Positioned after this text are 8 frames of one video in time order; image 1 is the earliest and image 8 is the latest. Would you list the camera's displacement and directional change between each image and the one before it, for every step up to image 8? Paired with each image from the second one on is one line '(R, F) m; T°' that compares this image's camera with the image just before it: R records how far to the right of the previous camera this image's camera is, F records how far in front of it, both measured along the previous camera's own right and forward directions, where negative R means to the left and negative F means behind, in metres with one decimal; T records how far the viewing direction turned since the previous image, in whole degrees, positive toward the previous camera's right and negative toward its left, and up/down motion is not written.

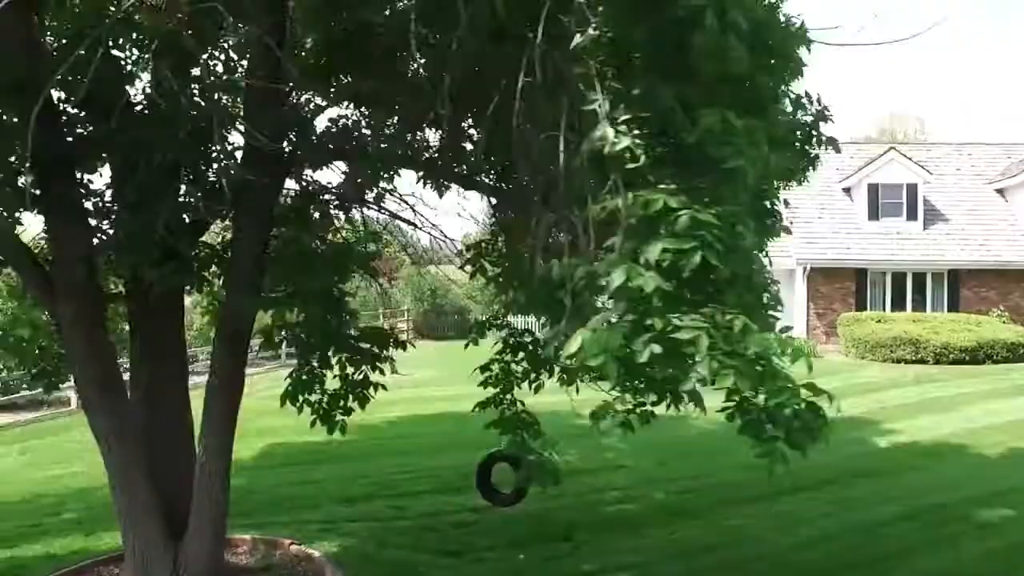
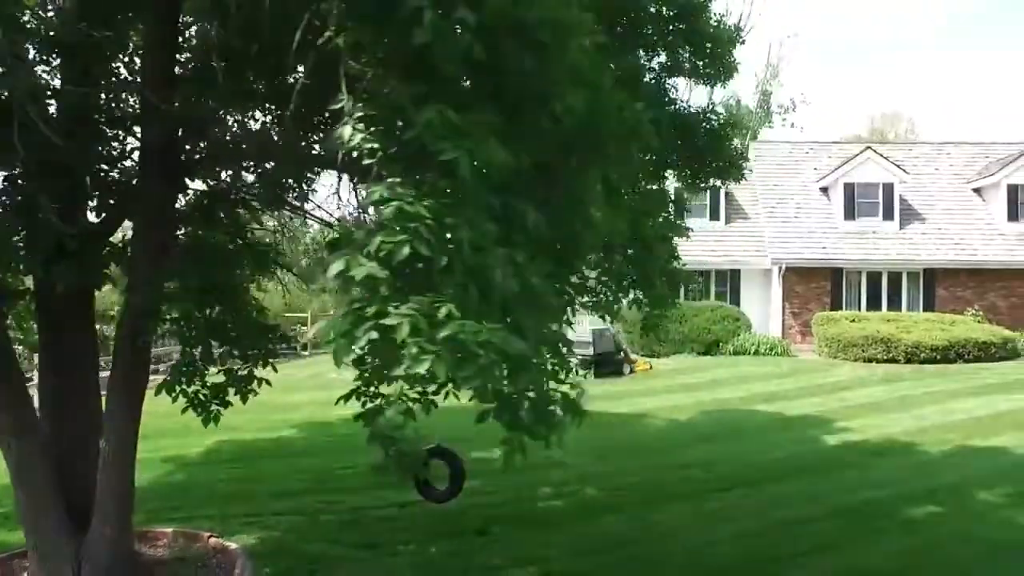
(+0.8, -0.1) m; 0°
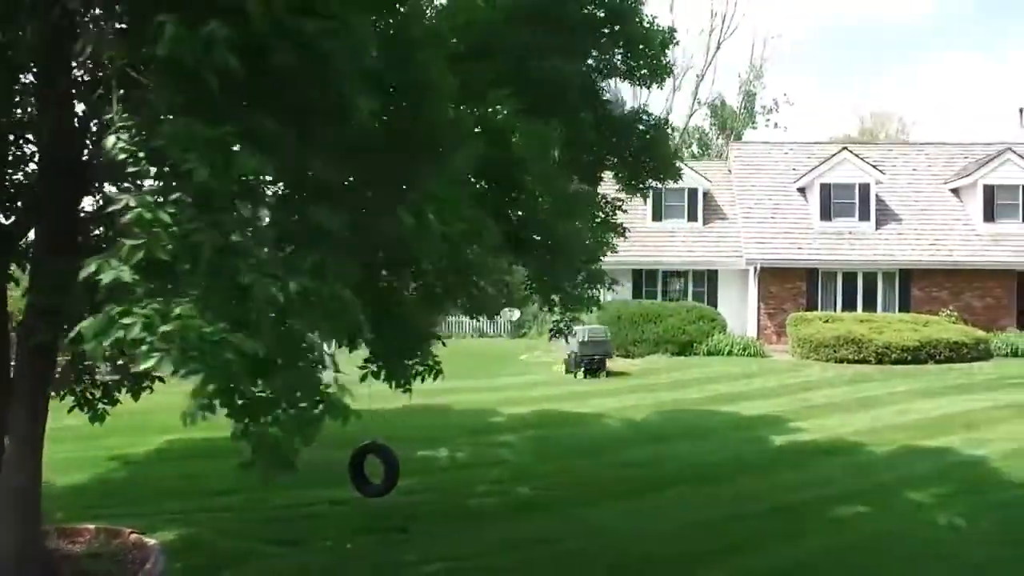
(+0.8, -0.1) m; 0°
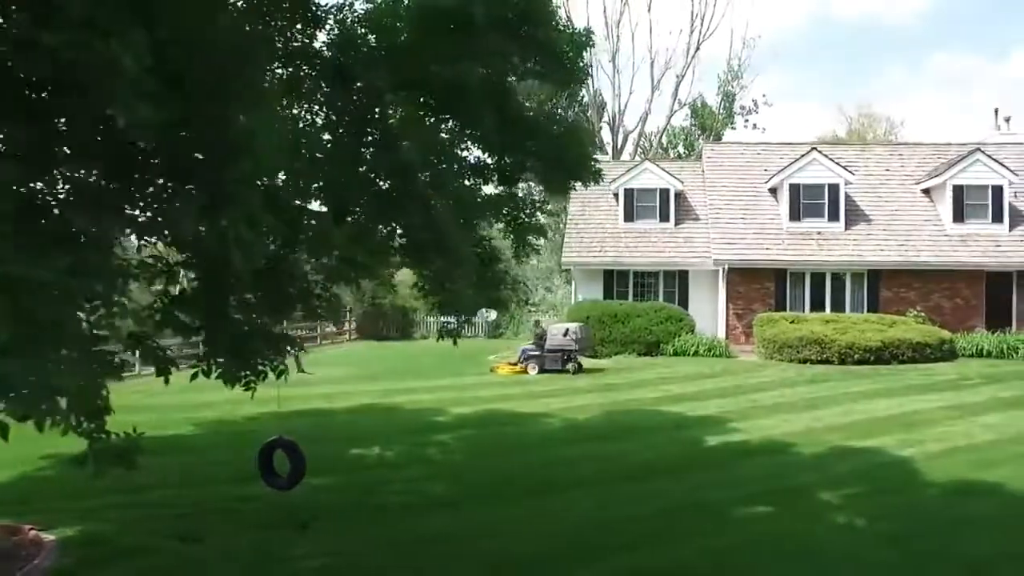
(+1.0, -0.1) m; 0°
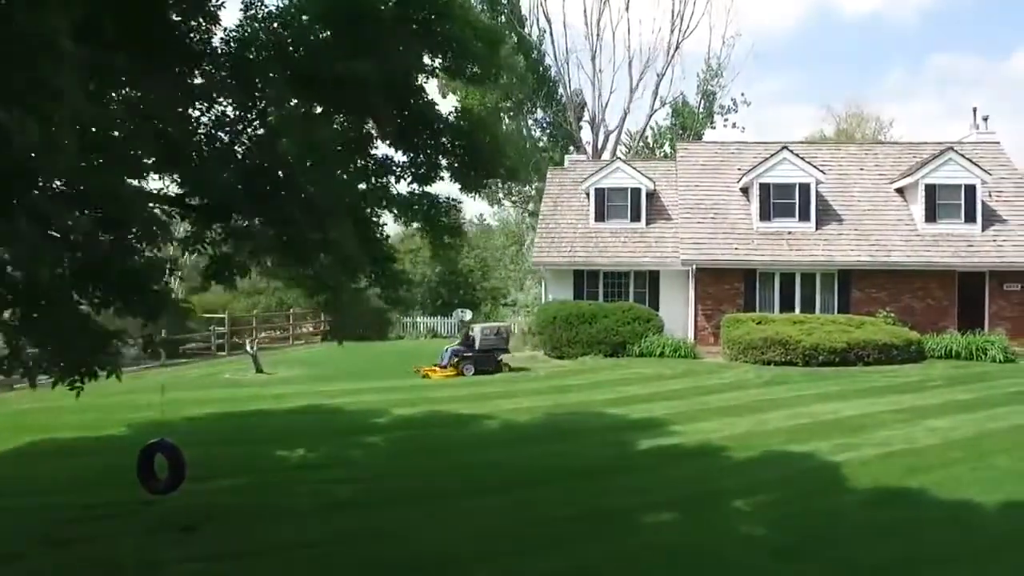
(+1.0, +0.3) m; 0°
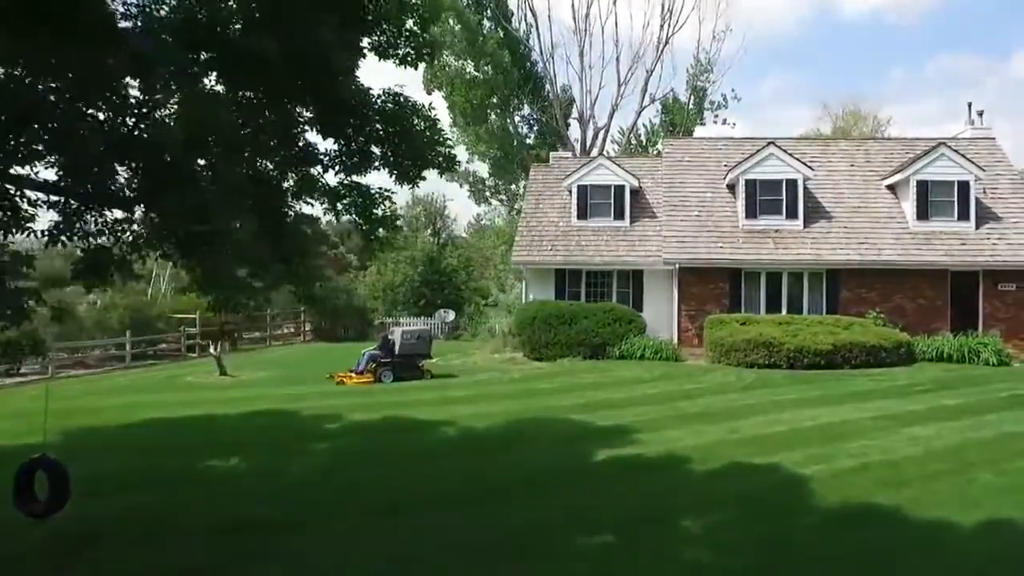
(+0.7, +0.9) m; 0°
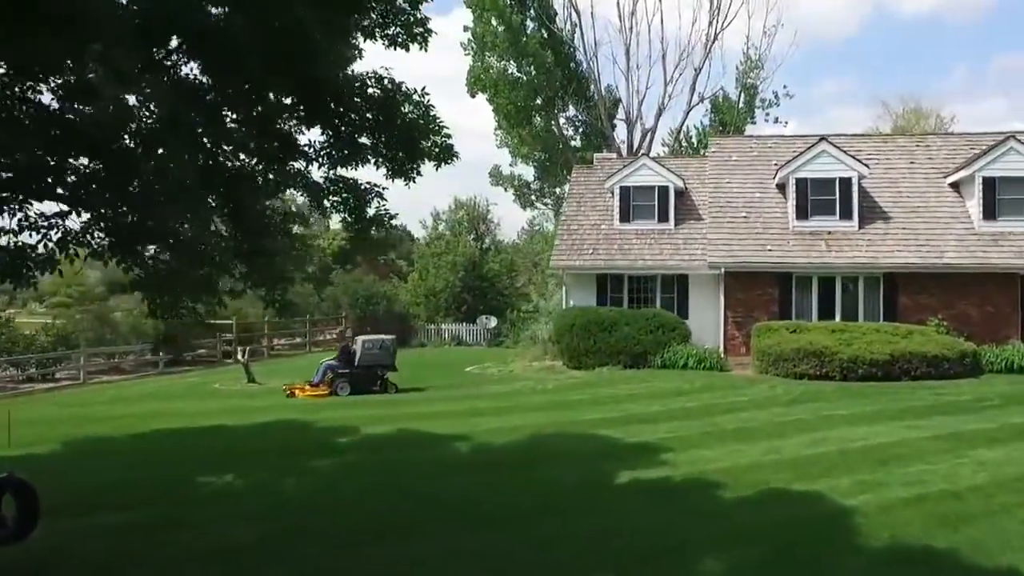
(+0.5, +1.0) m; -4°
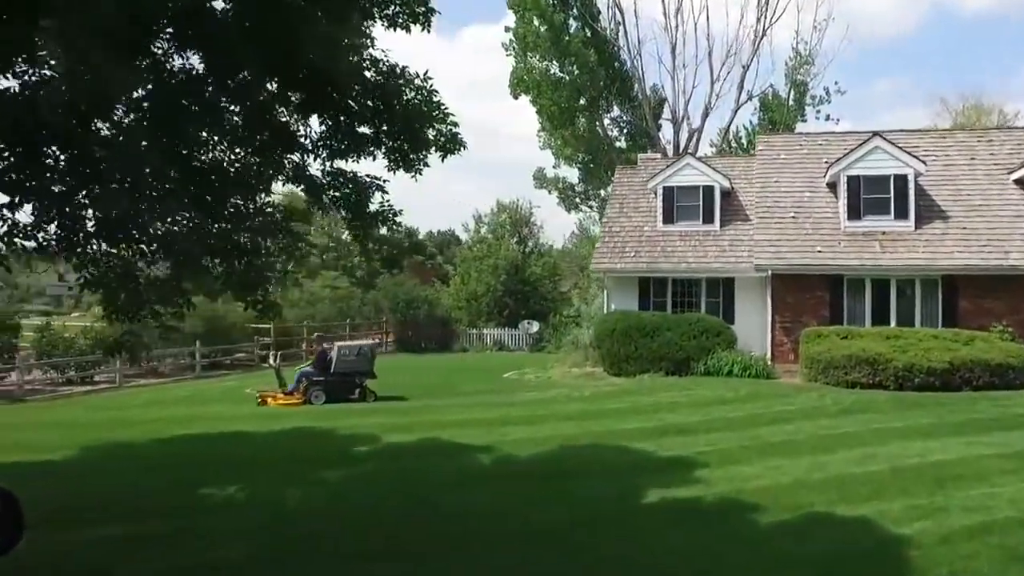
(+0.3, +0.7) m; -3°
